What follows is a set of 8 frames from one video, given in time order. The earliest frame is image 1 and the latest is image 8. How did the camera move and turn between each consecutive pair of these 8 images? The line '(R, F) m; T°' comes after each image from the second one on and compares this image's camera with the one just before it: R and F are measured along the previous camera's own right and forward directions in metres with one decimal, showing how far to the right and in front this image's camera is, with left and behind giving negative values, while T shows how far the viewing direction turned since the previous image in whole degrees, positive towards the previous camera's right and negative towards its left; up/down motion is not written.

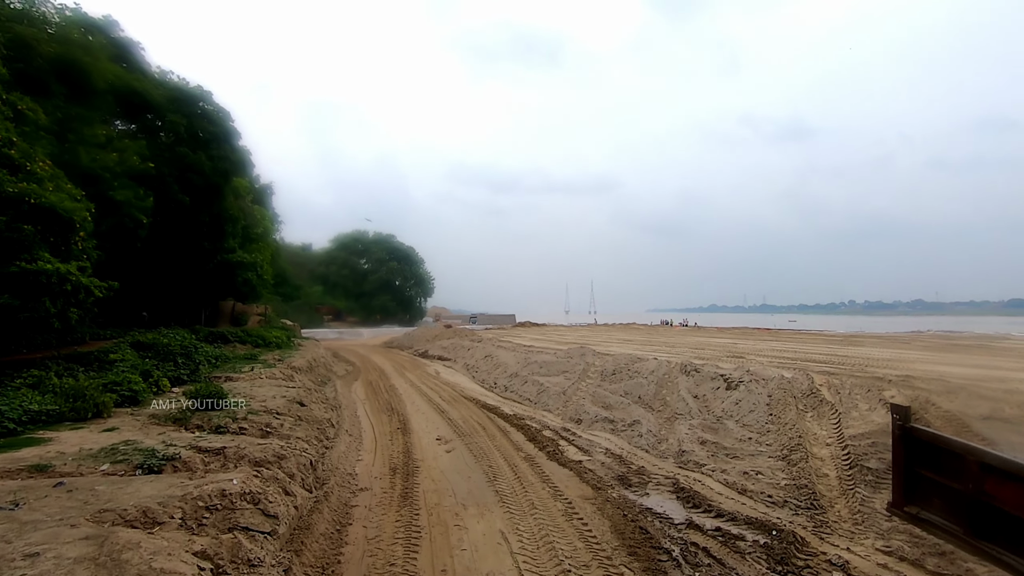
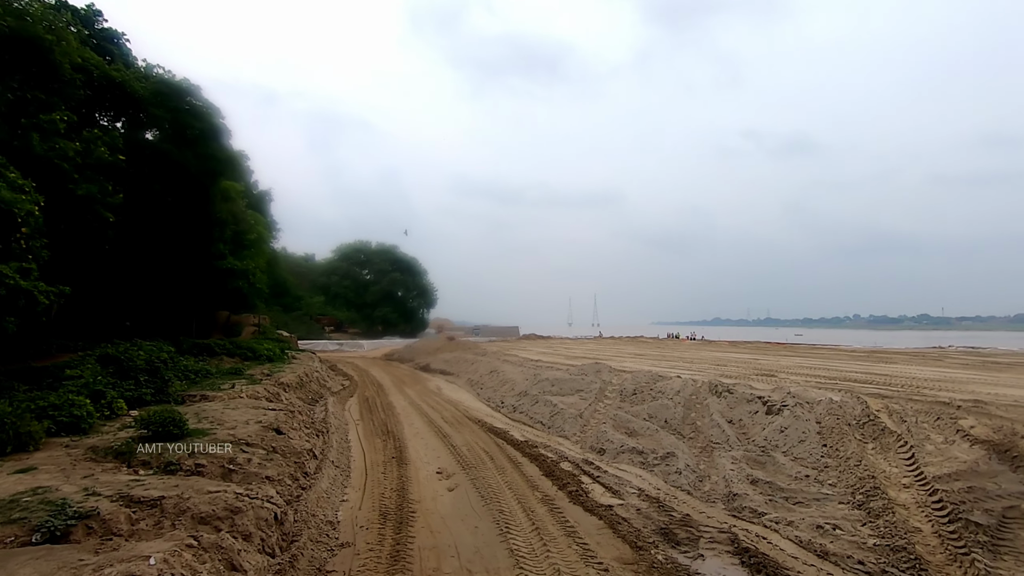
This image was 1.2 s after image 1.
(-0.1, +1.2) m; 0°
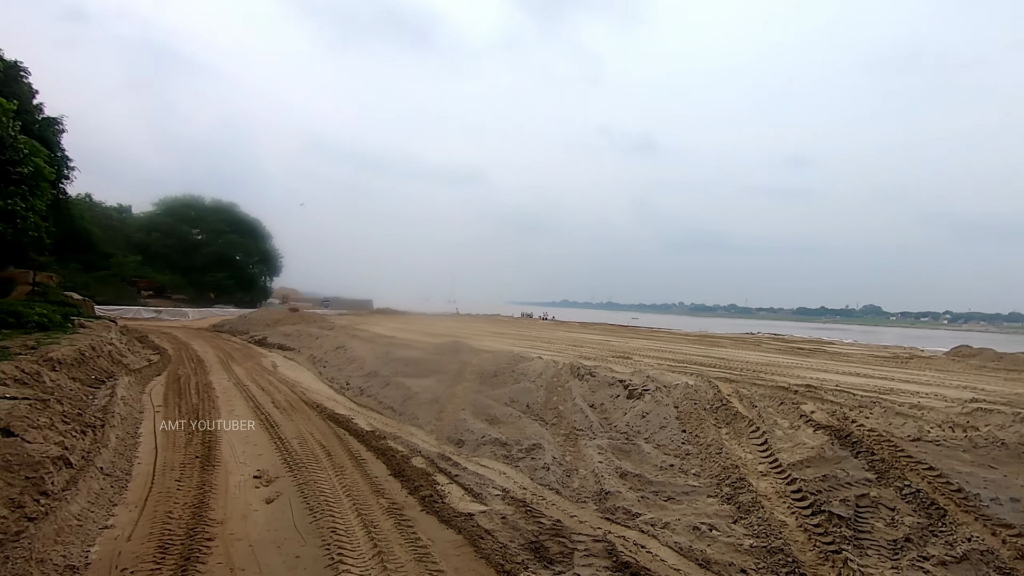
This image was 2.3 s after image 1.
(0.0, +1.1) m; +15°
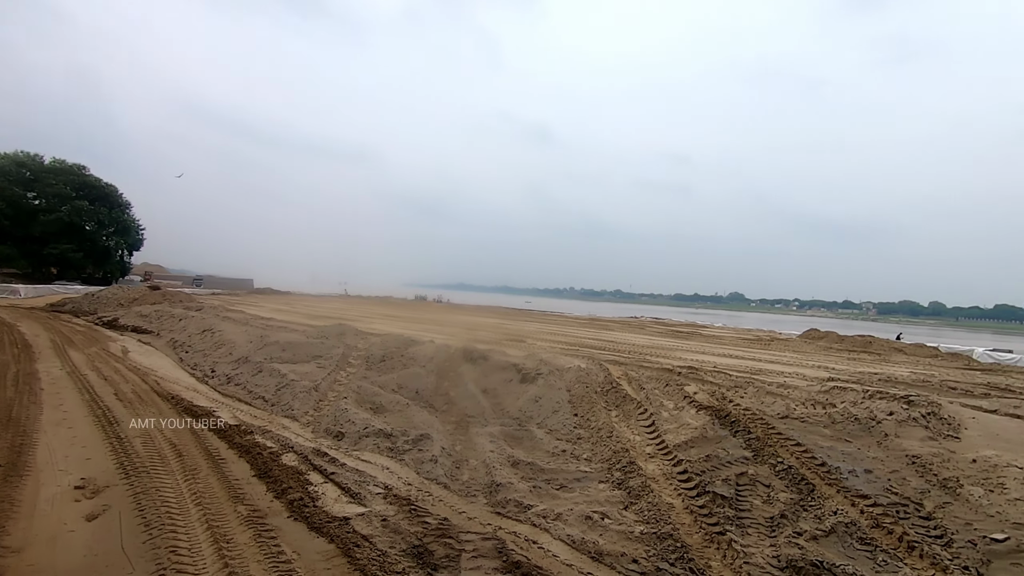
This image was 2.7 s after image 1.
(+0.1, +0.4) m; +11°
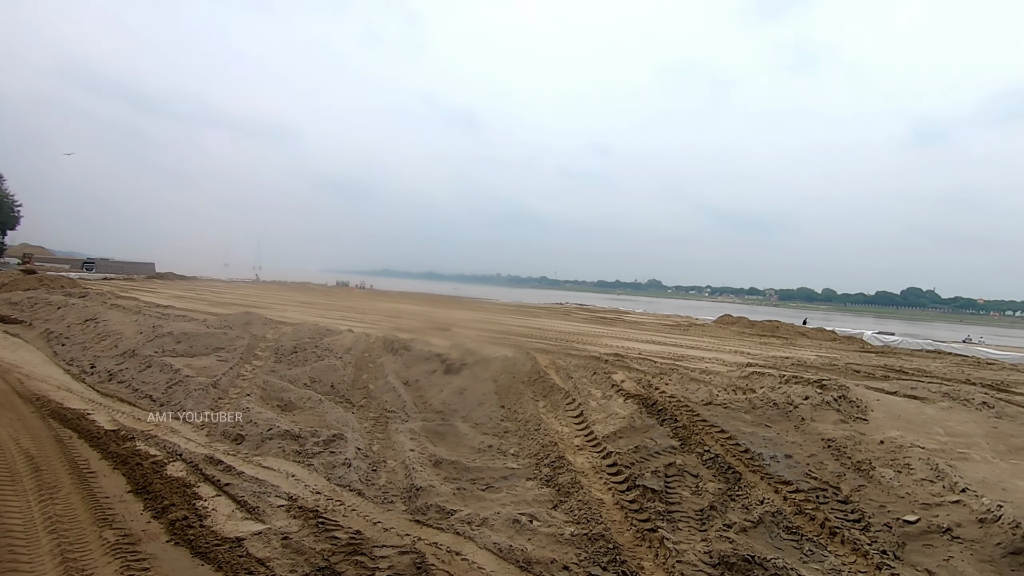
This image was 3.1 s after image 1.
(0.0, +0.4) m; +8°
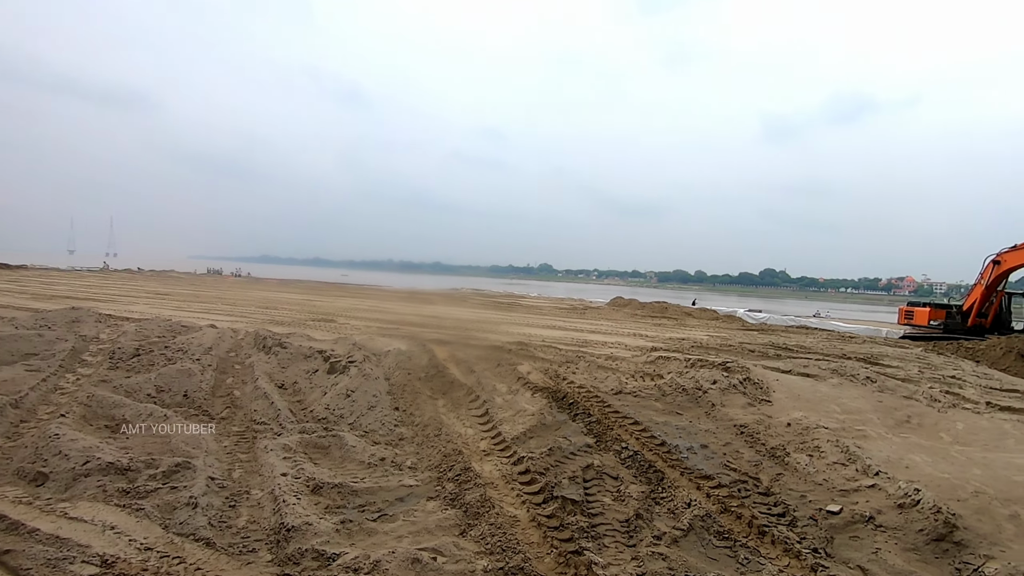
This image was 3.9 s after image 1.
(0.0, +0.8) m; +11°
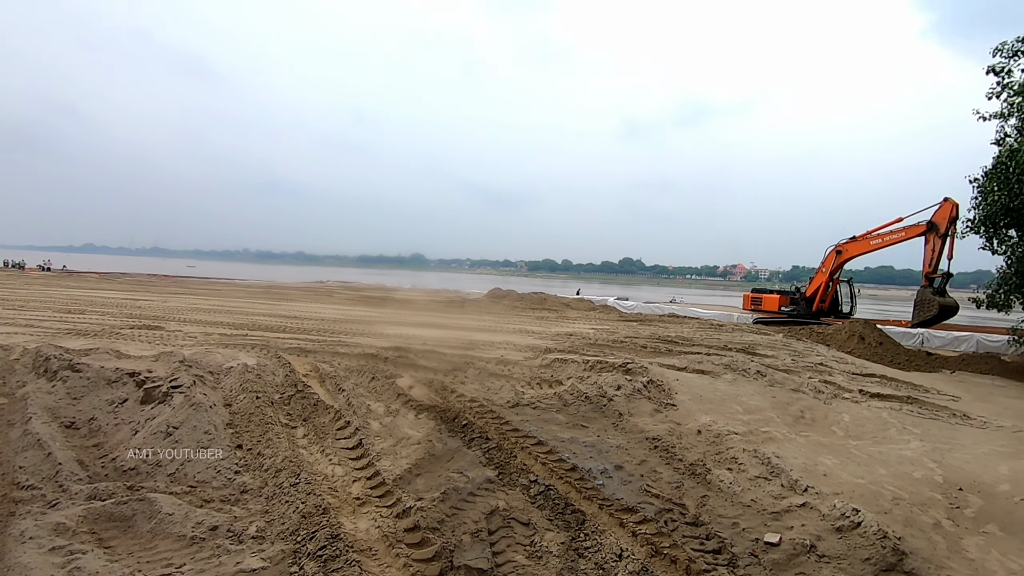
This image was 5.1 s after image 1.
(-0.1, +1.0) m; +14°
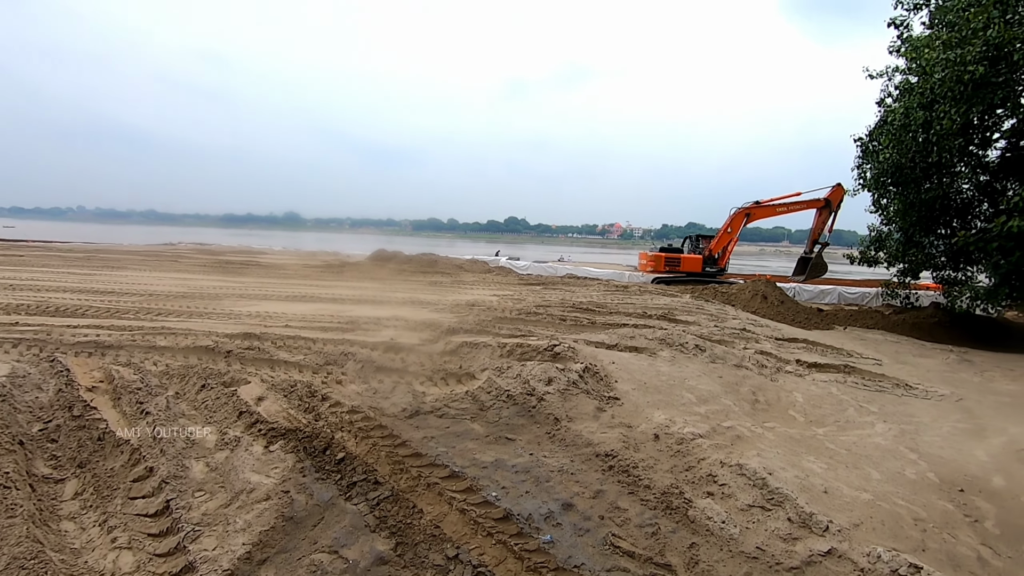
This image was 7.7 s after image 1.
(-0.1, +1.6) m; +12°
